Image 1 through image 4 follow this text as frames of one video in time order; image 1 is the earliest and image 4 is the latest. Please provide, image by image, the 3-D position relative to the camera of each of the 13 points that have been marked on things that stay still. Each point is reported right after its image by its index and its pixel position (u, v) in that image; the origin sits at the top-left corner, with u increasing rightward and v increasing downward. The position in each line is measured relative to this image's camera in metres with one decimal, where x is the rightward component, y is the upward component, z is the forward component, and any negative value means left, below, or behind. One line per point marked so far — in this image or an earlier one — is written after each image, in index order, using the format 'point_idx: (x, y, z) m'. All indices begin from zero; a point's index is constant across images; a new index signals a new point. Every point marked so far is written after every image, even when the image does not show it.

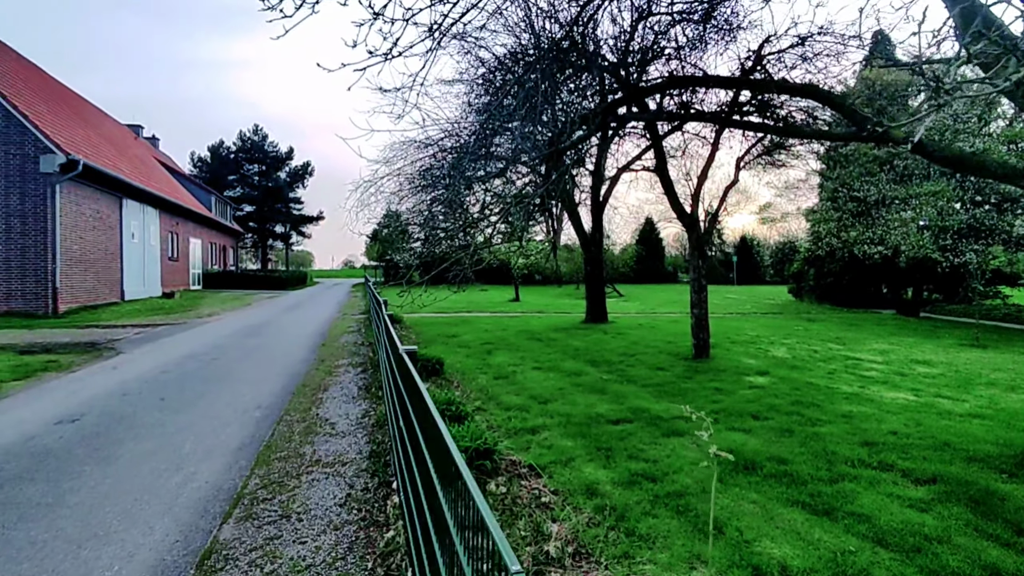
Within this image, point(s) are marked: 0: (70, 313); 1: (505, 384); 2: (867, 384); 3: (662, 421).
0: (-10.5, -0.6, +14.2) m
1: (-0.1, -1.1, +6.5) m
2: (+3.9, -1.1, +6.6) m
3: (+1.2, -1.1, +4.9) m
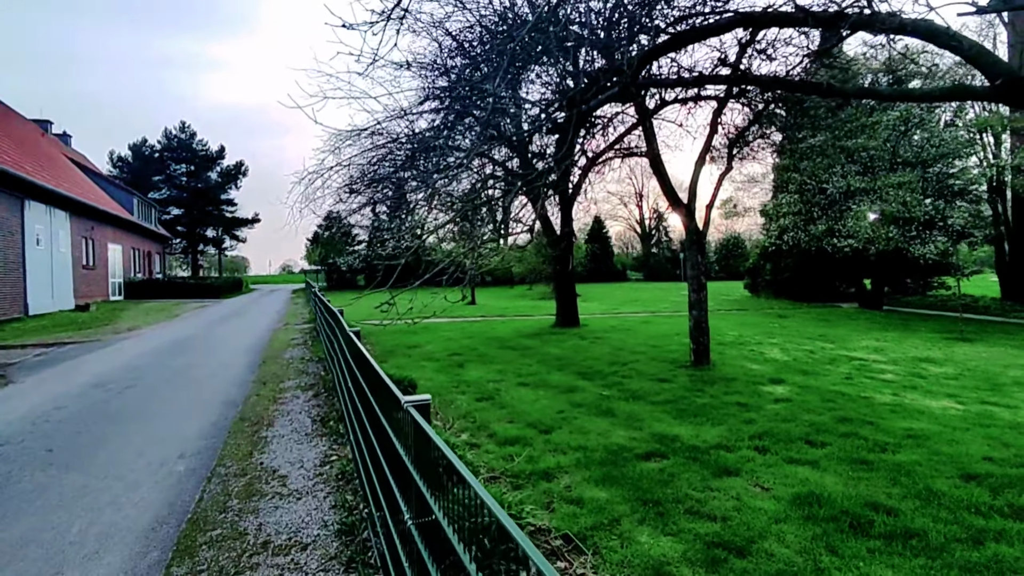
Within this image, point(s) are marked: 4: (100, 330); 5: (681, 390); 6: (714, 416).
0: (-11.3, -0.9, +12.1) m
1: (-0.2, -1.1, +5.5) m
2: (+3.8, -1.0, +5.9) m
3: (+1.3, -1.1, +3.9) m
4: (-9.4, -1.0, +13.6) m
5: (+1.7, -1.0, +5.9) m
6: (+1.7, -1.0, +4.9) m
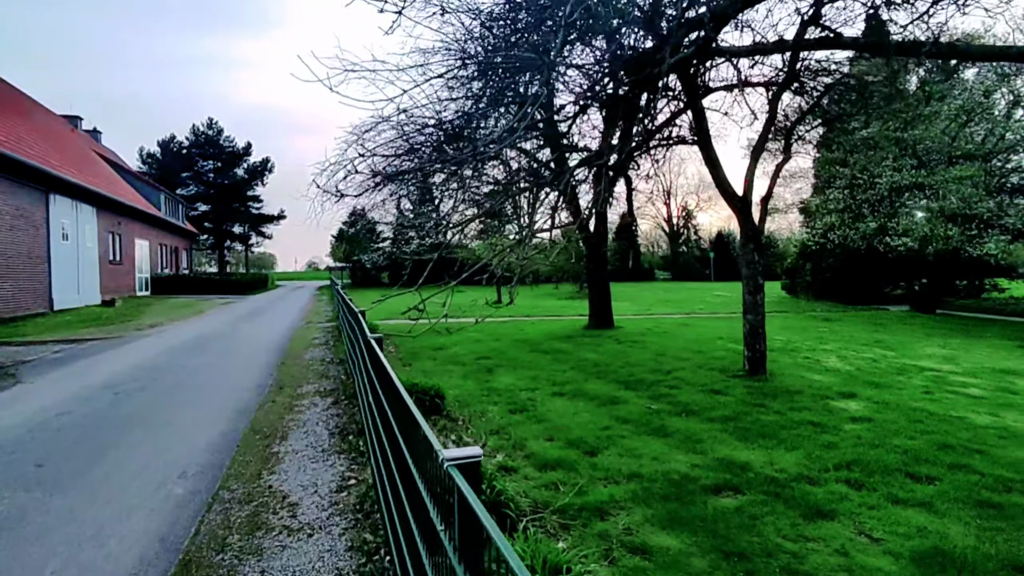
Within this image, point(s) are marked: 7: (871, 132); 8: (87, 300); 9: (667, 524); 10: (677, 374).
0: (-10.7, -0.8, +12.0) m
1: (+0.1, -1.1, +4.9) m
2: (+4.1, -1.0, +5.2) m
3: (+1.5, -1.1, +3.3) m
4: (-8.7, -0.9, +13.4) m
5: (+2.0, -1.0, +5.2) m
6: (+2.0, -1.1, +4.3) m
7: (+6.0, +2.6, +10.1) m
8: (-12.9, -0.4, +18.1) m
9: (+0.8, -1.2, +3.0) m
10: (+1.8, -1.0, +6.6) m
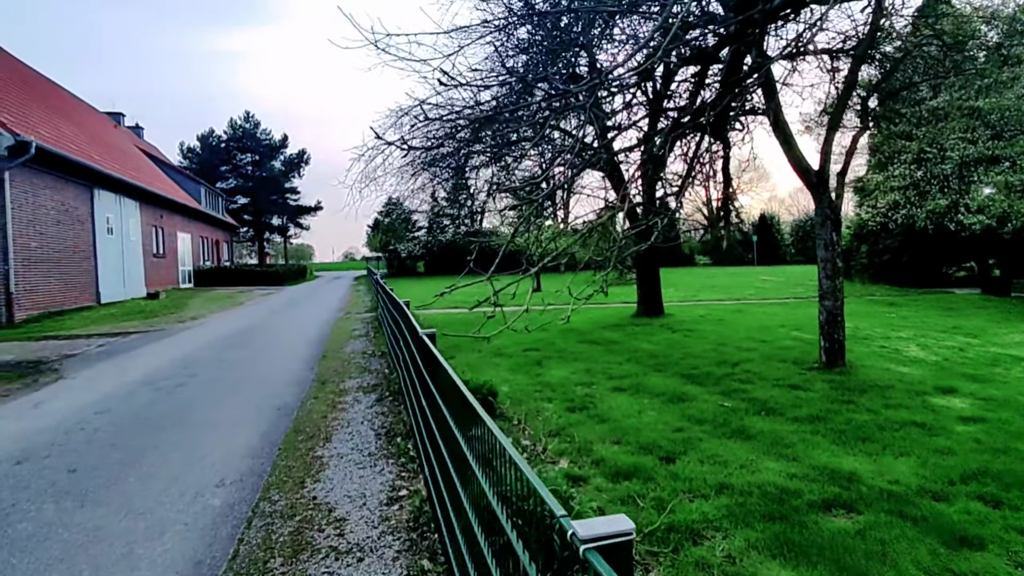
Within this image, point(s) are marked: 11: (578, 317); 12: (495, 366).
0: (-9.8, -0.7, +12.1) m
1: (+0.6, -1.0, +4.5) m
2: (+4.6, -0.9, +4.5) m
3: (+1.9, -1.0, +2.8) m
4: (-7.8, -0.7, +13.5) m
5: (+2.5, -0.9, +4.7) m
6: (+2.4, -1.0, +3.7) m
7: (+6.7, +2.9, +9.3) m
8: (-11.7, -0.2, +18.3) m
9: (+1.1, -1.1, +2.5) m
10: (+2.4, -0.8, +6.1) m
11: (+1.2, -0.5, +11.1) m
12: (-0.2, -0.9, +6.7) m
